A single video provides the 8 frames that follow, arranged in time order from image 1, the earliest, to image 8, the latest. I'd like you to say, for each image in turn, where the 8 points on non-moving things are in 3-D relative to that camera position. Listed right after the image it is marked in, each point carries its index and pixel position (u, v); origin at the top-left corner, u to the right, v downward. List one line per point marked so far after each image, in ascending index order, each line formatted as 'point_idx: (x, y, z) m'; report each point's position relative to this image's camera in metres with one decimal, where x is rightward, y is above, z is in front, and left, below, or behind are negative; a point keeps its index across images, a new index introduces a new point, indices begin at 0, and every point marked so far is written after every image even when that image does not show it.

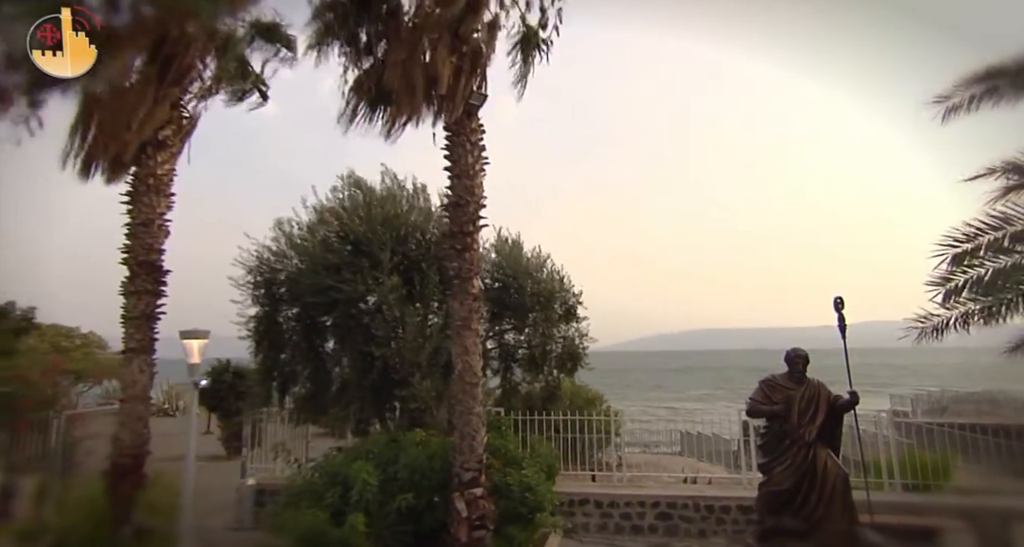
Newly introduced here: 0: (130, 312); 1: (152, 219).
0: (-5.0, -0.5, +7.8) m
1: (-4.8, +0.7, +8.0) m
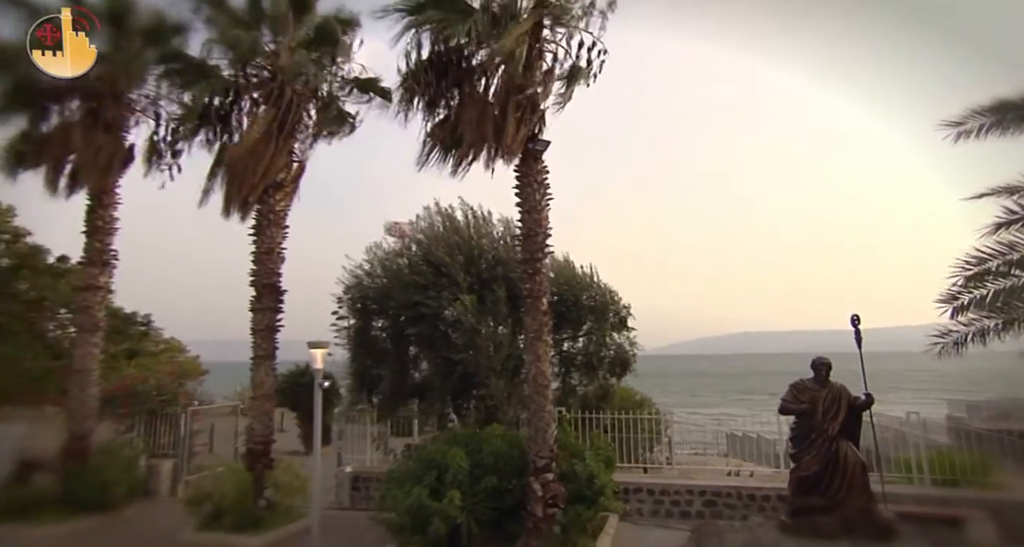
0: (-4.0, -0.8, +9.4) m
1: (-3.9, +0.4, +9.6) m
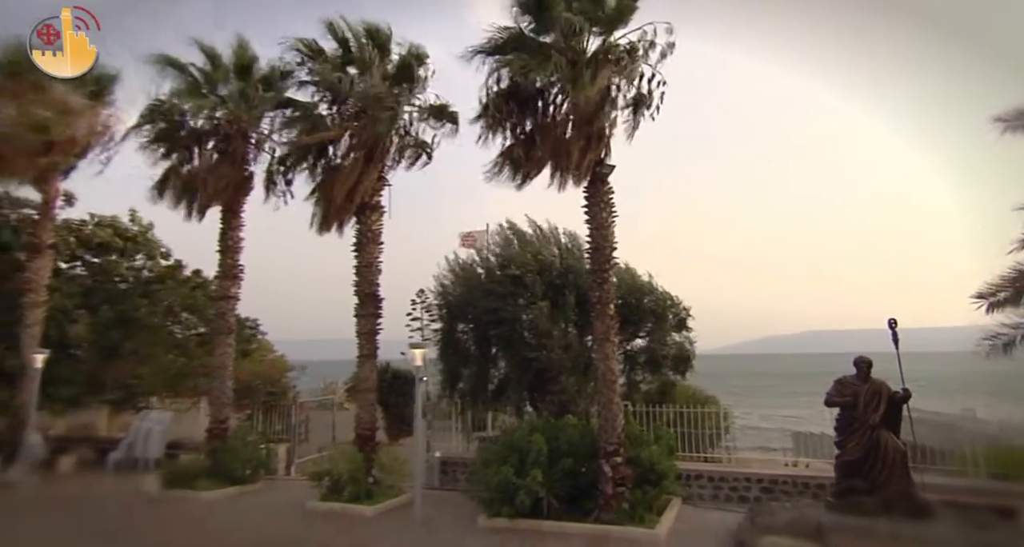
0: (-2.8, -1.0, +11.0) m
1: (-2.6, +0.2, +11.2) m
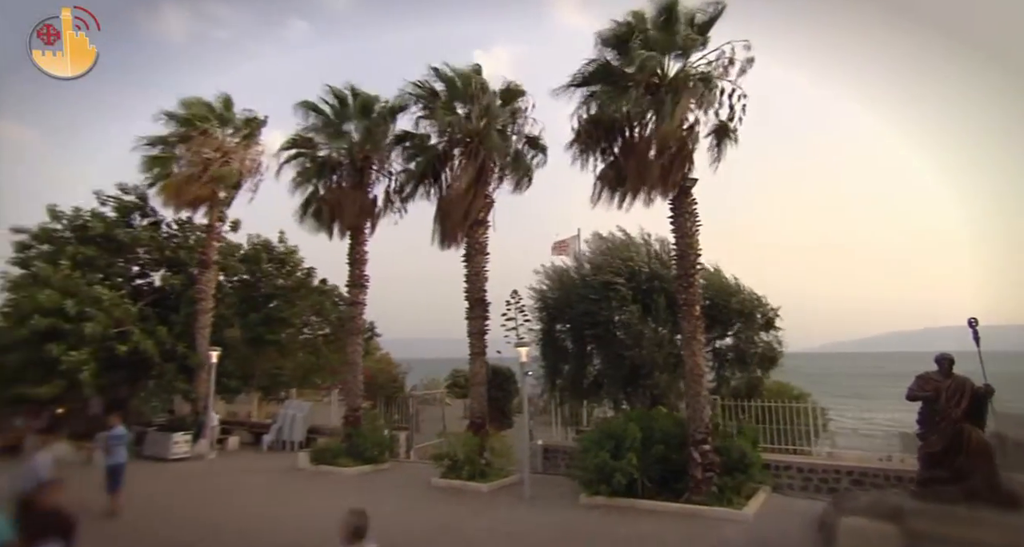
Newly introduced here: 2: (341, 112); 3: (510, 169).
0: (-0.9, -1.2, +12.5) m
1: (-0.7, +0.1, +12.7) m
2: (-3.9, +3.7, +13.7) m
3: (-0.1, +2.2, +12.8) m
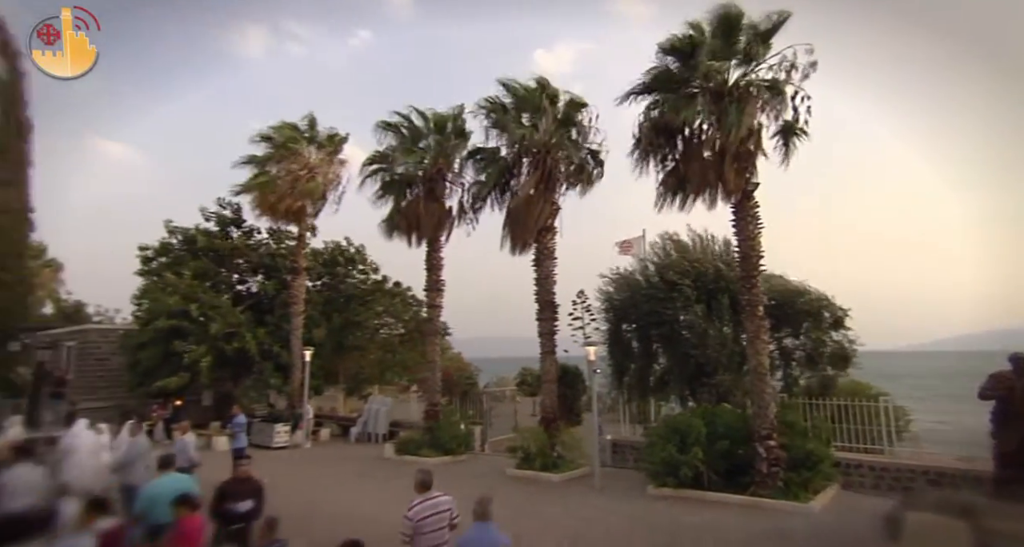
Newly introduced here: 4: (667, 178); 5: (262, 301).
0: (+0.6, -1.2, +13.2) m
1: (+0.8, 0.0, +13.4) m
2: (-2.3, +3.6, +14.8) m
3: (+1.4, +2.2, +13.4) m
4: (+2.9, +1.8, +11.5) m
5: (-7.6, -0.8, +18.2) m
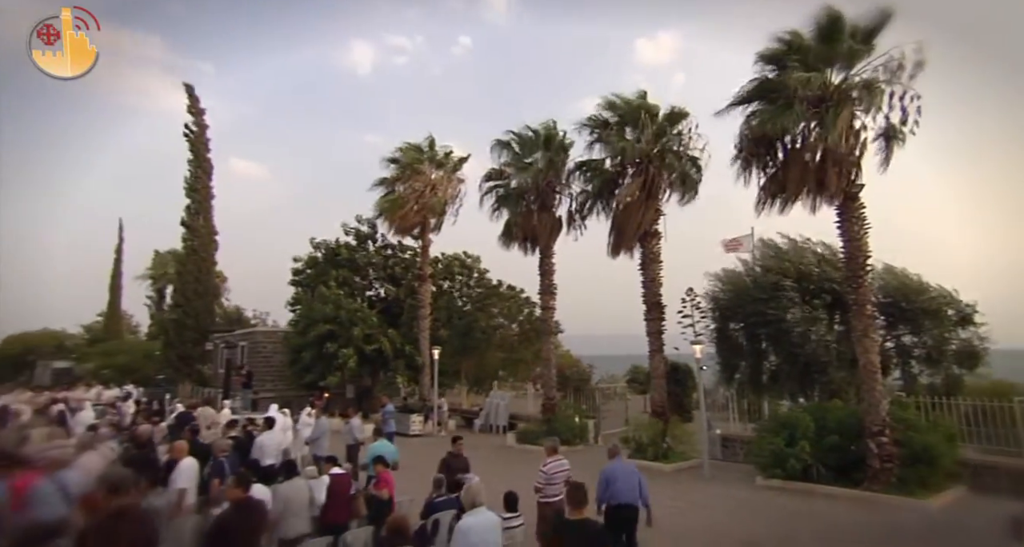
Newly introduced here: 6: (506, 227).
0: (+3.2, -1.3, +14.0) m
1: (+3.3, -0.1, +14.1) m
2: (+0.5, +3.4, +16.0) m
3: (+3.9, +2.1, +14.0) m
4: (+5.1, +1.8, +11.9) m
5: (-4.0, -1.1, +20.3) m
6: (-0.2, +1.3, +16.5) m
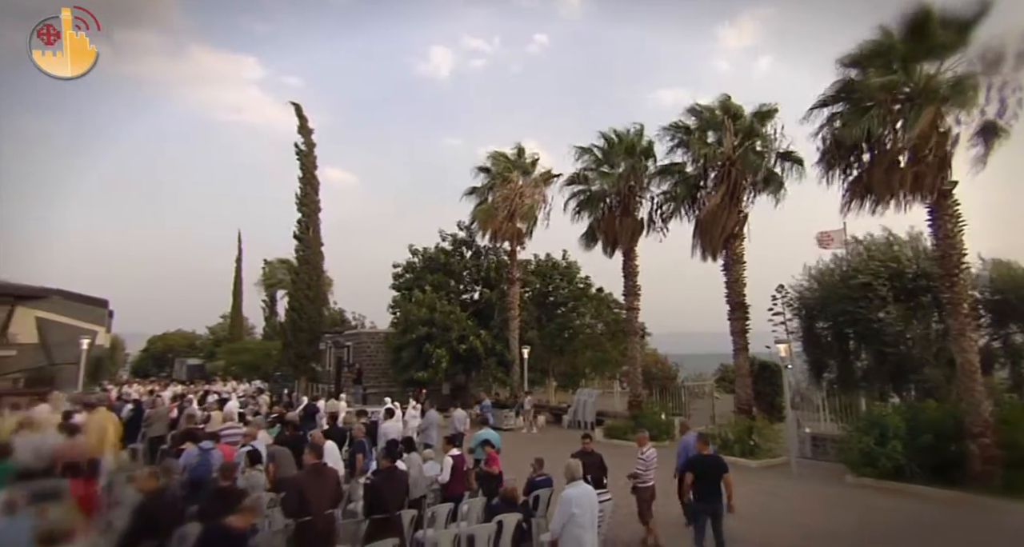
0: (+5.2, -1.3, +14.2) m
1: (+5.4, -0.1, +14.3) m
2: (+2.7, +3.4, +16.6) m
3: (+5.9, +2.1, +14.1) m
4: (+6.8, +1.8, +11.8) m
5: (-1.0, -1.2, +21.5) m
6: (+2.2, +1.2, +17.1) m
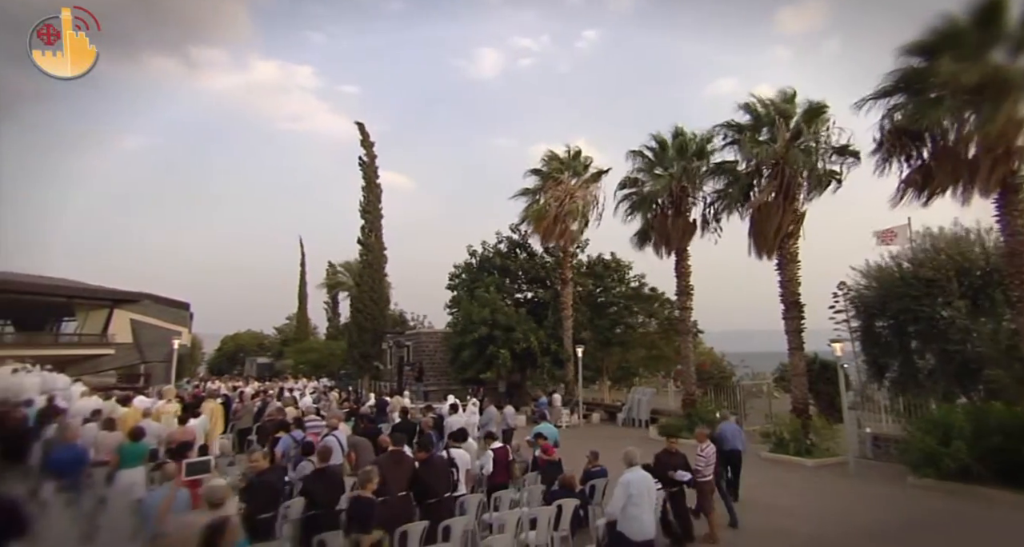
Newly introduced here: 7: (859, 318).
0: (+6.5, -1.3, +14.1) m
1: (+6.7, 0.0, +14.2) m
2: (+4.2, +3.4, +16.7) m
3: (+7.1, +2.2, +14.0) m
4: (+7.8, +1.9, +11.6) m
5: (+0.9, -1.2, +21.9) m
6: (+3.7, +1.2, +17.3) m
7: (+8.4, -1.1, +14.4) m
